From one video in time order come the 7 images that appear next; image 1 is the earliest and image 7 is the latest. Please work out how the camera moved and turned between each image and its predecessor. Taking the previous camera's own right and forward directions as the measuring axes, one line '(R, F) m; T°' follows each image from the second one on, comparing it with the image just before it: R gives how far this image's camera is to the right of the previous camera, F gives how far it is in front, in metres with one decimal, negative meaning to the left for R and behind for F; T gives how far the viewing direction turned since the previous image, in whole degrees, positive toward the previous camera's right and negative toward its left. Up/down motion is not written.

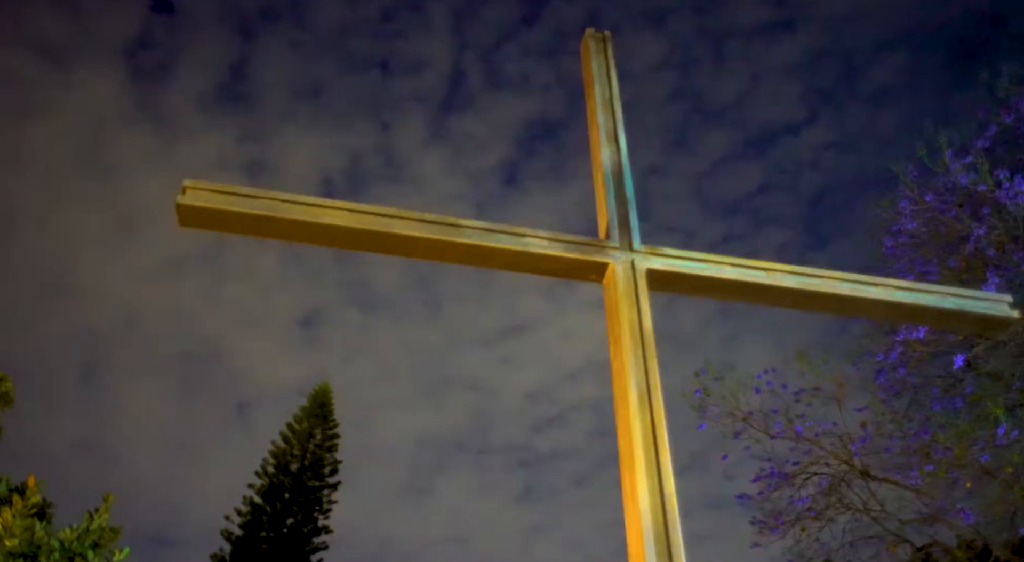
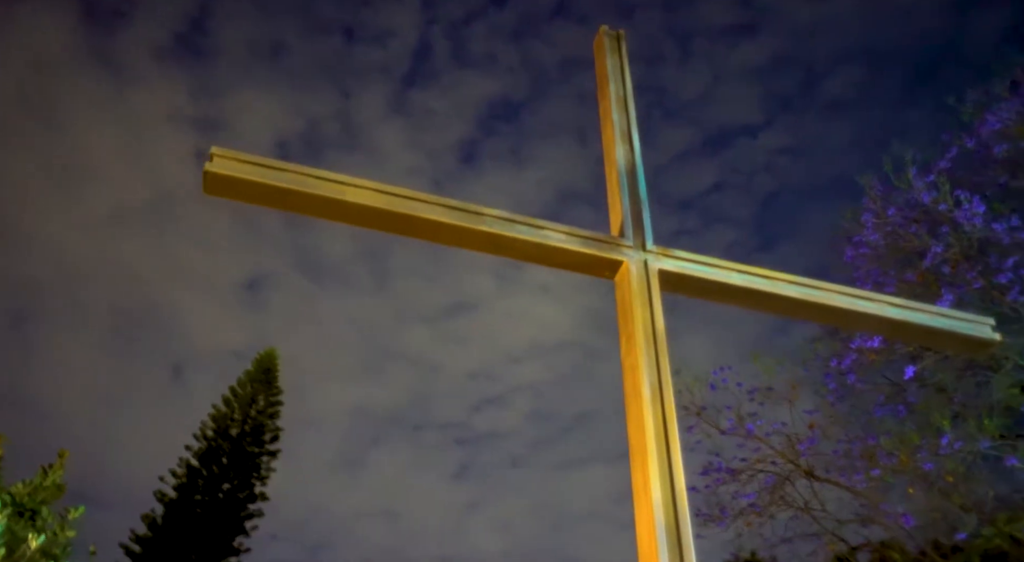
(-0.1, 0.0) m; +4°
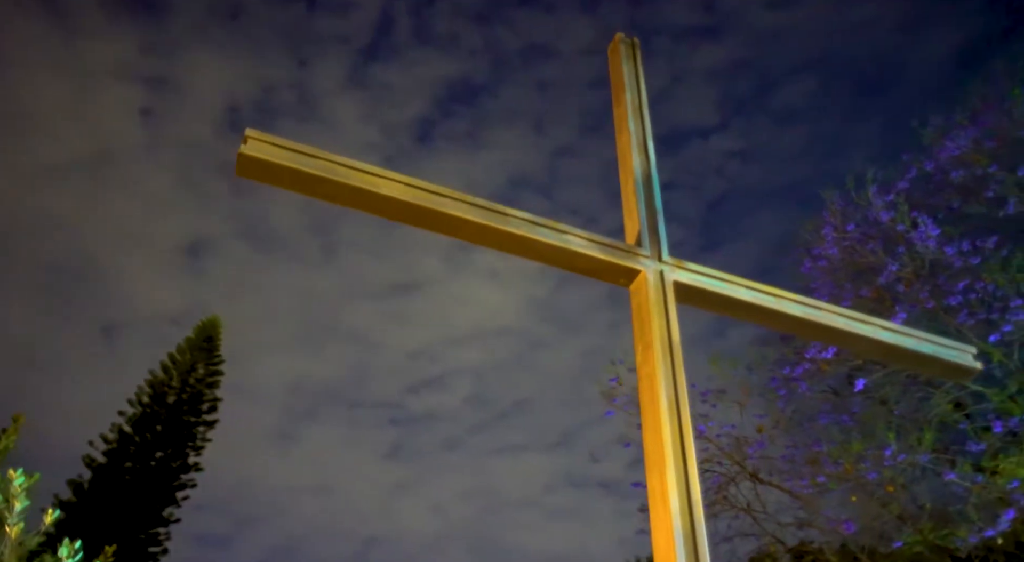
(-0.2, 0.0) m; +4°
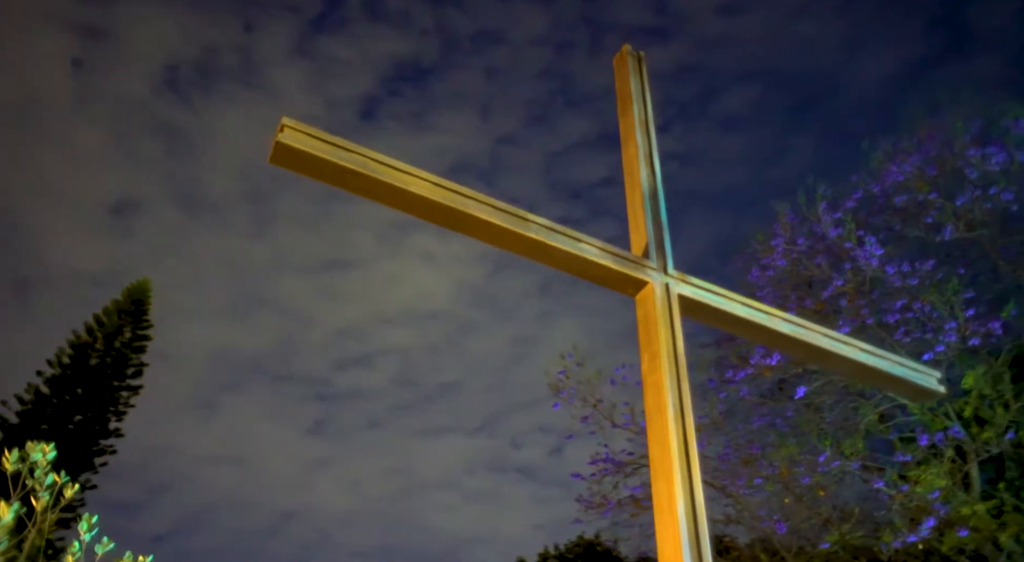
(-0.2, -0.1) m; +5°
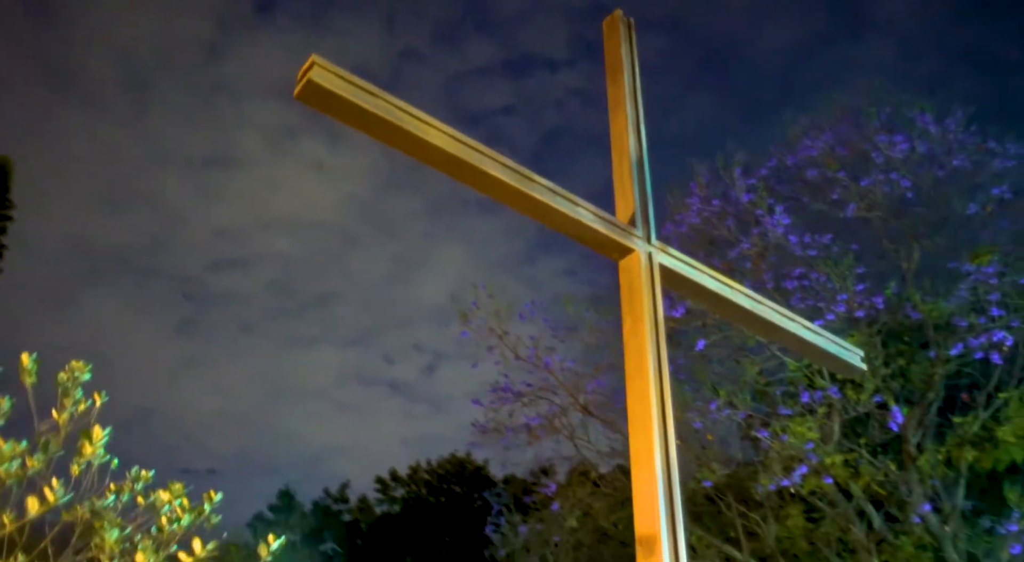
(+1.5, -0.8) m; -11°
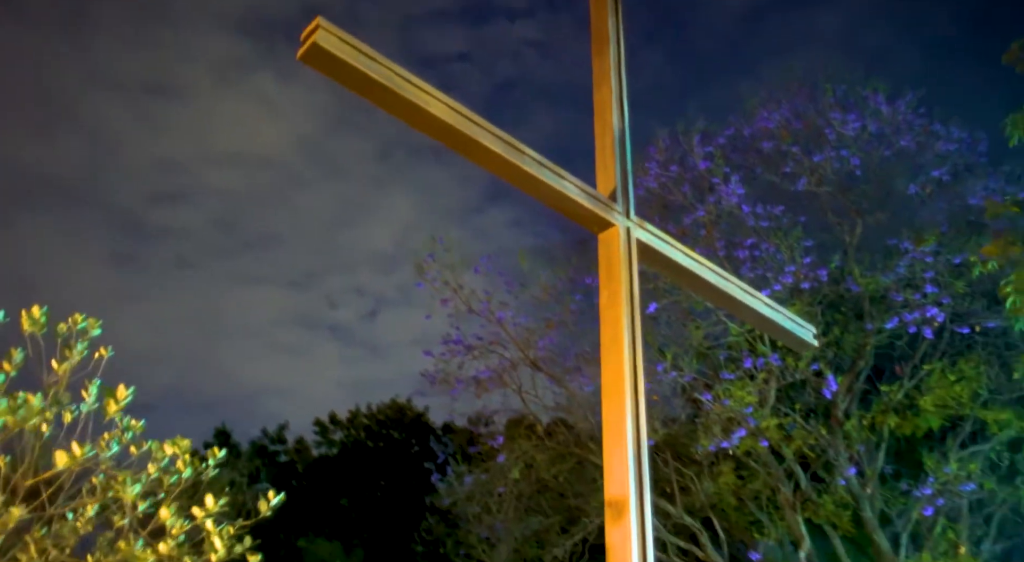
(-0.2, 0.0) m; +5°
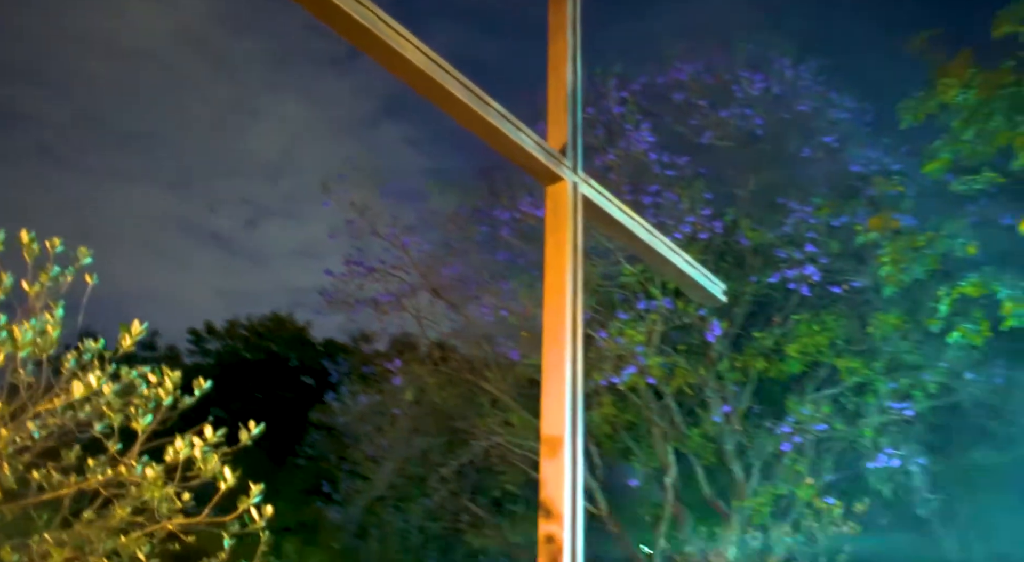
(-0.3, -0.1) m; +9°
